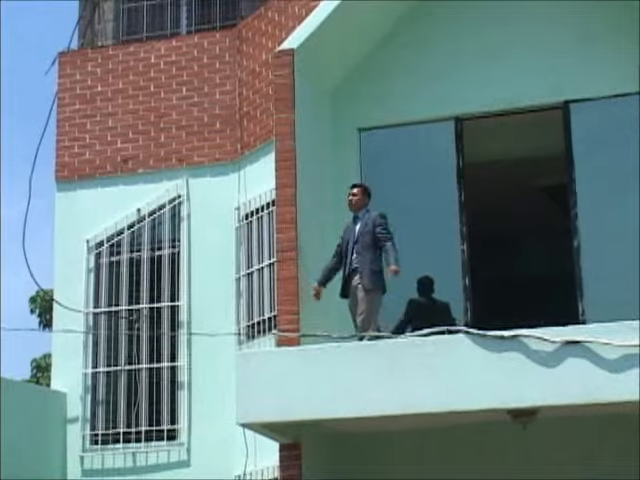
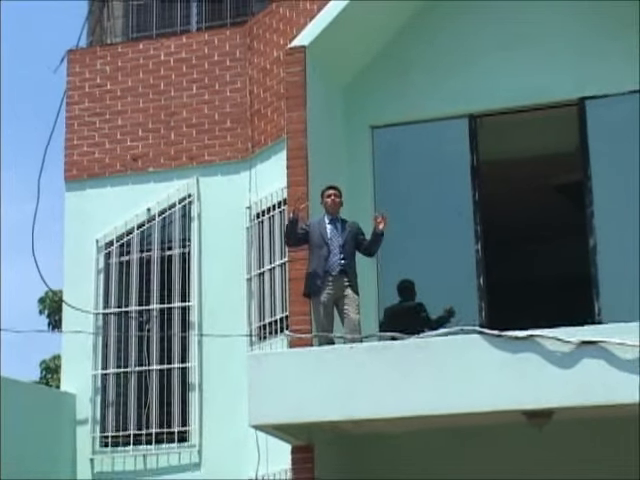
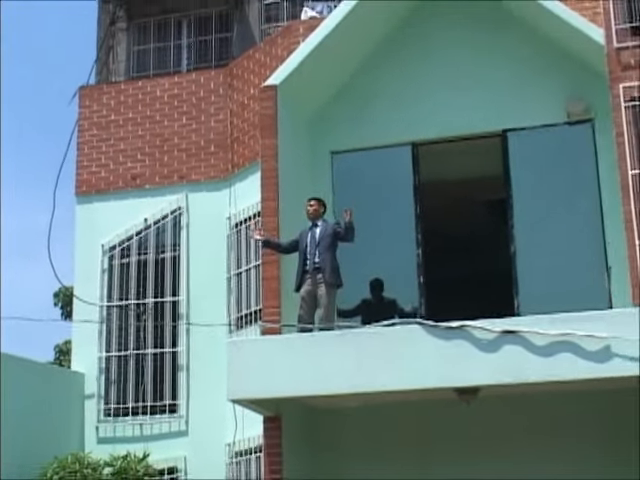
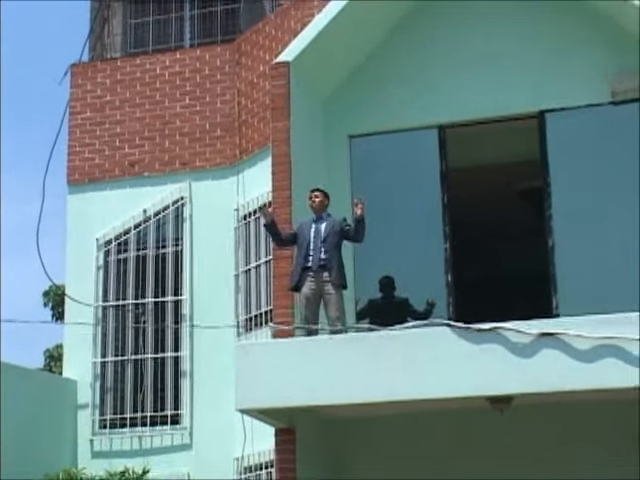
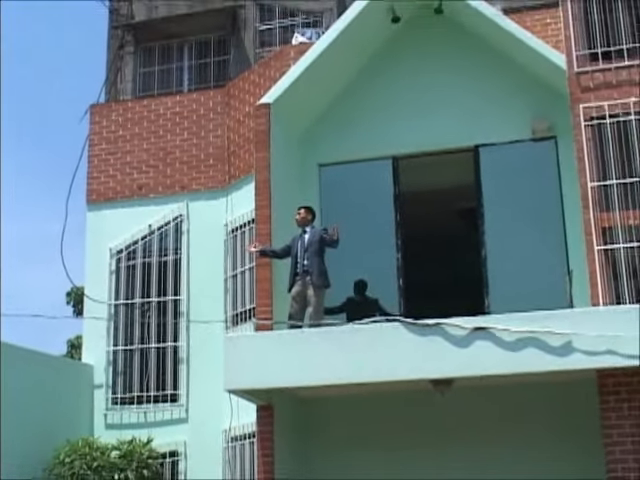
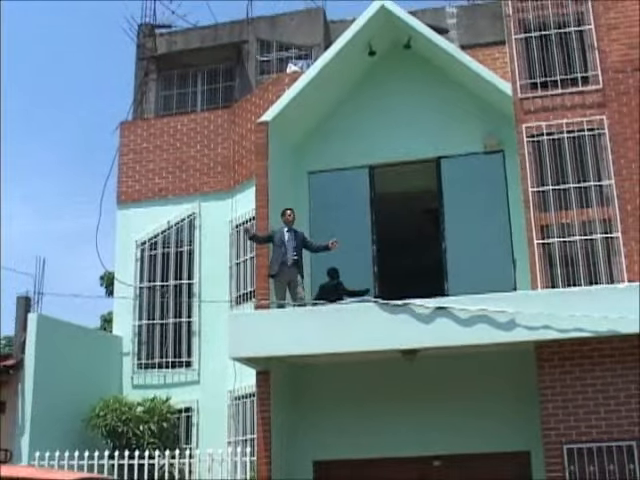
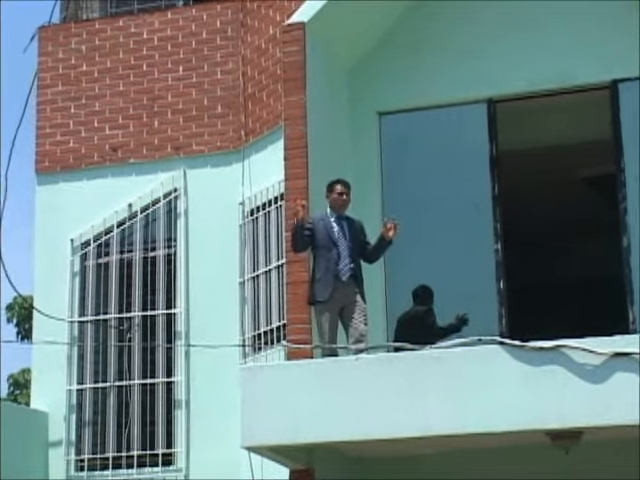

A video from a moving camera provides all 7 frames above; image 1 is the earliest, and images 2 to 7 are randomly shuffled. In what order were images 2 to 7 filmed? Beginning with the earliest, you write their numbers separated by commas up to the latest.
7, 2, 4, 3, 5, 6
